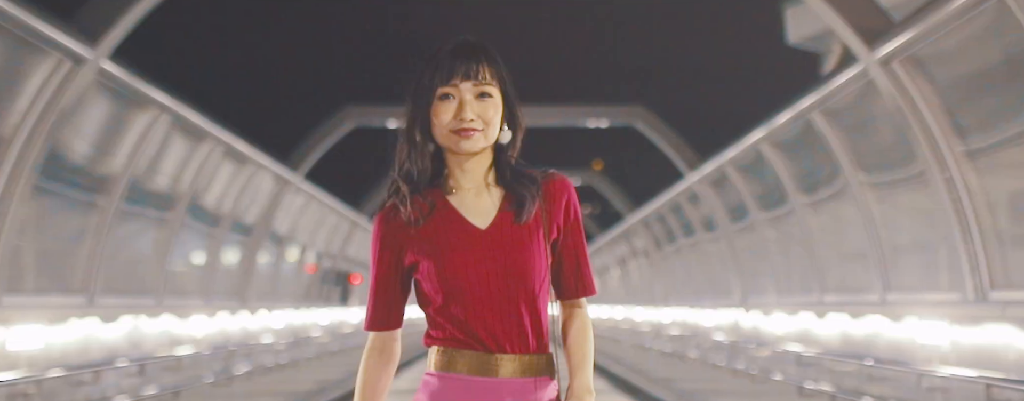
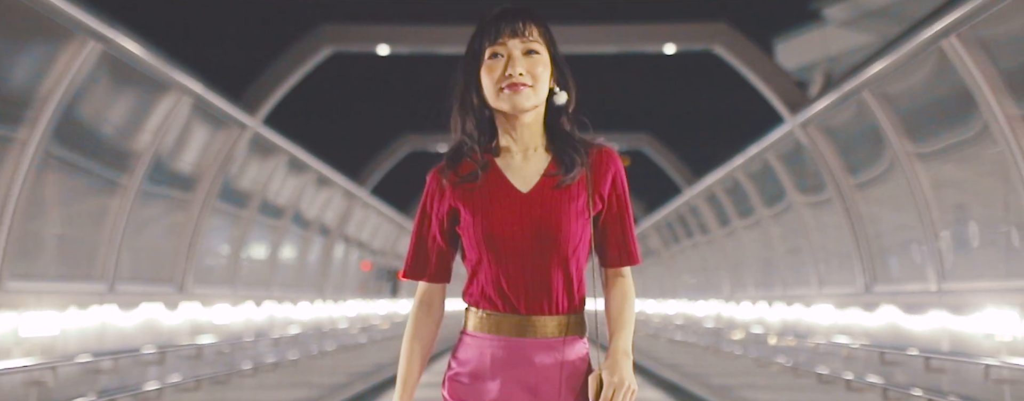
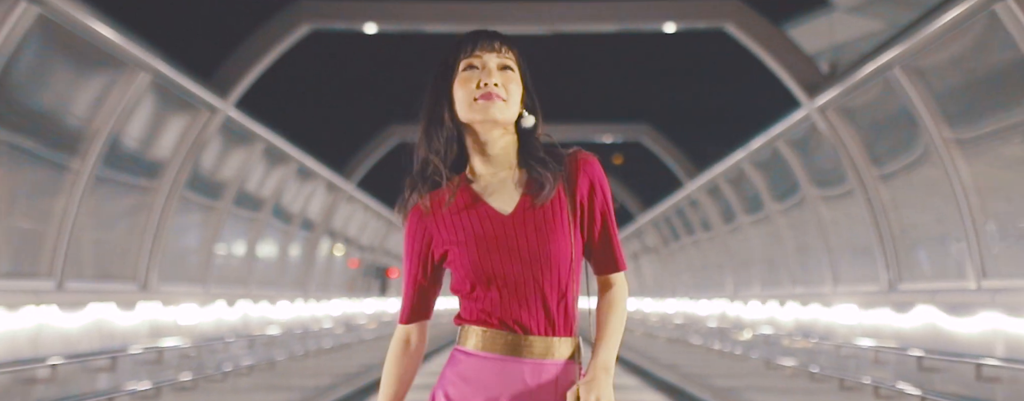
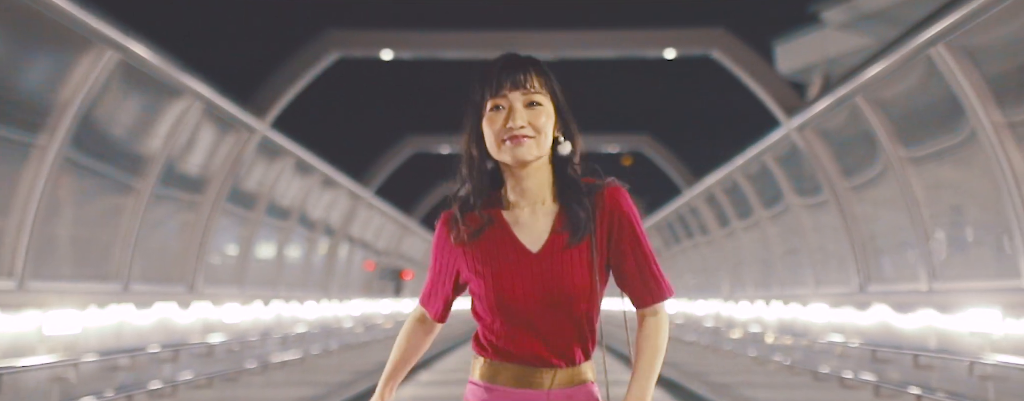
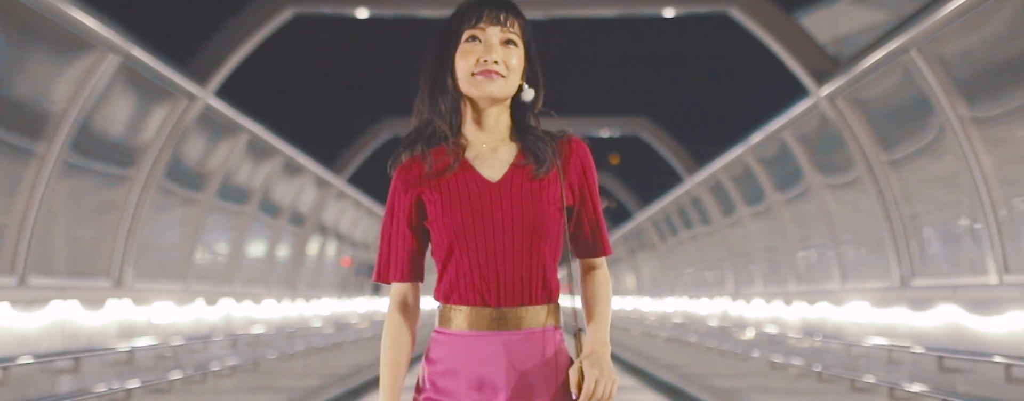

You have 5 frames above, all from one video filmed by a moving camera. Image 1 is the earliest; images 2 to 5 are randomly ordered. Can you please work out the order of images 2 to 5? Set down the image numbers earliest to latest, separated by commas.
5, 3, 2, 4
